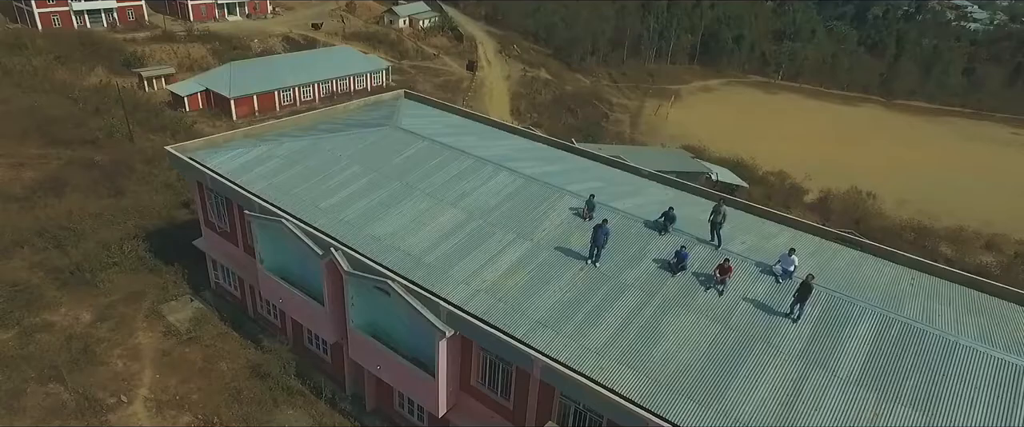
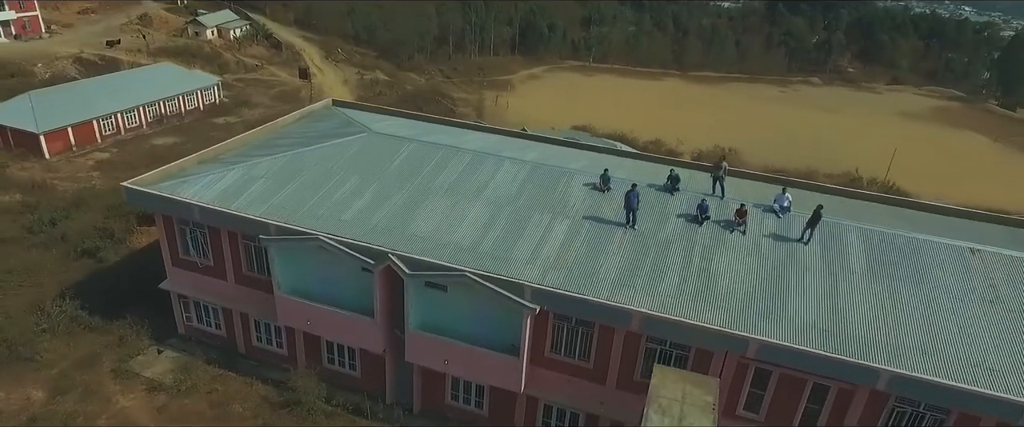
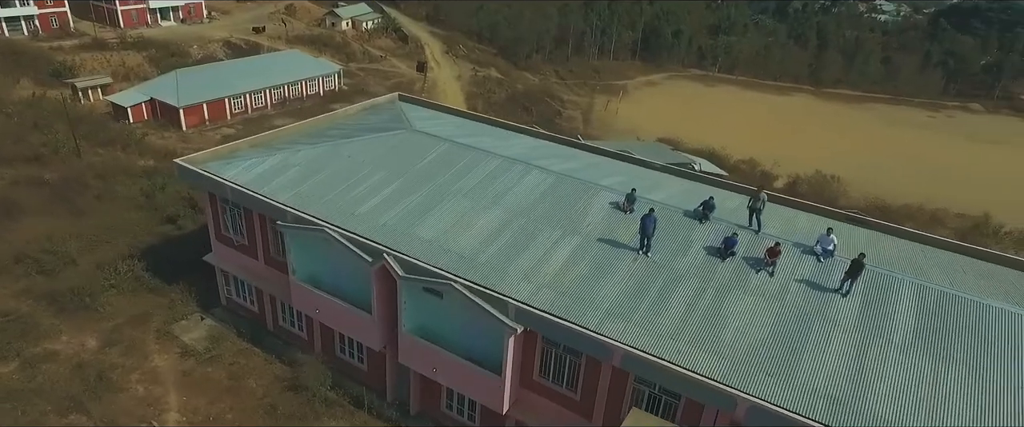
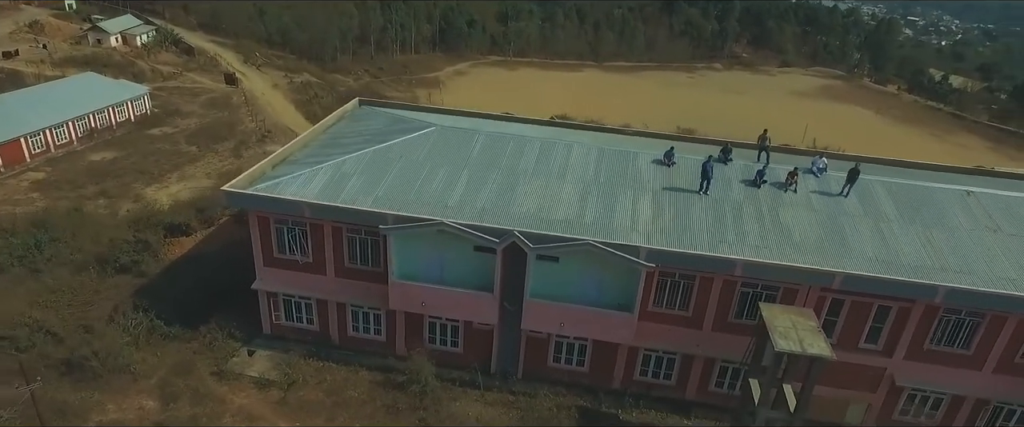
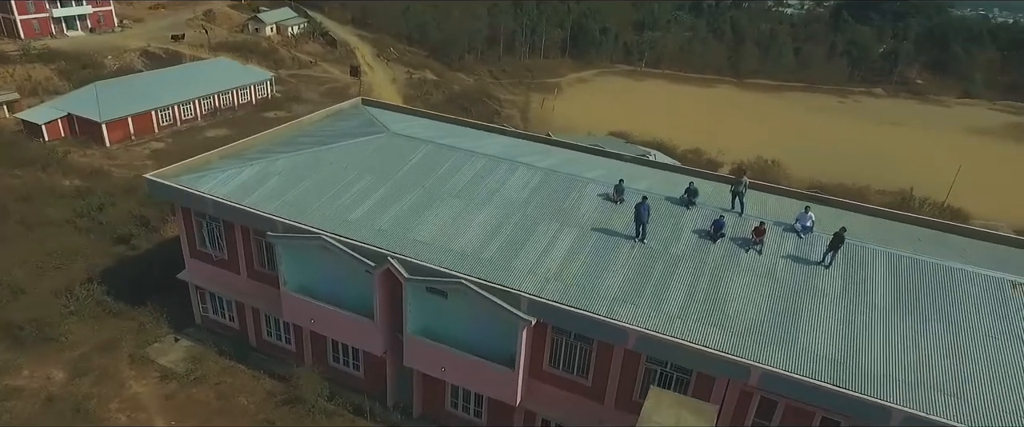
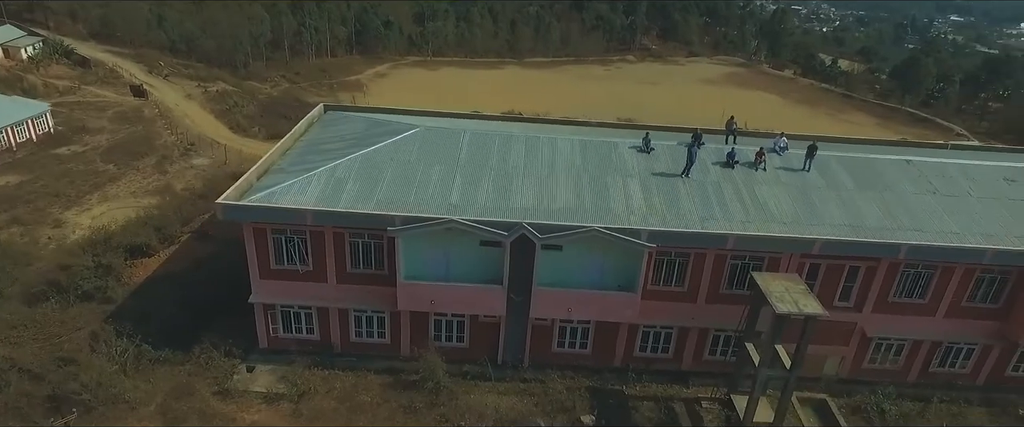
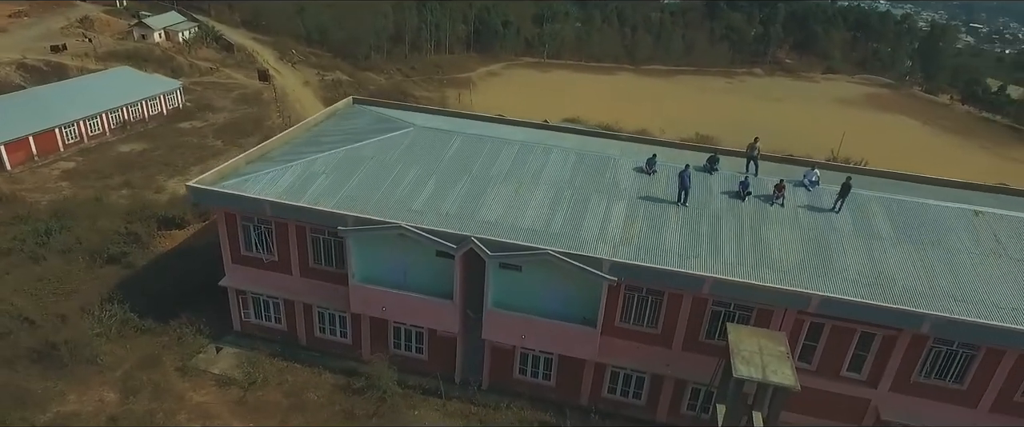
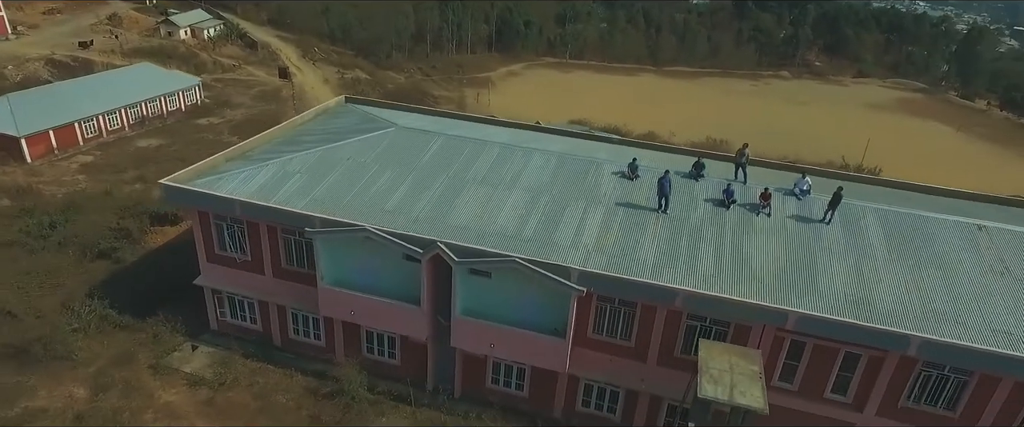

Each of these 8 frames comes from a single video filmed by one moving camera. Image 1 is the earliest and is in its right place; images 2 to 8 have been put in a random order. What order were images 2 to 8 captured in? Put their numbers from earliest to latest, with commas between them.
3, 5, 2, 8, 7, 4, 6
